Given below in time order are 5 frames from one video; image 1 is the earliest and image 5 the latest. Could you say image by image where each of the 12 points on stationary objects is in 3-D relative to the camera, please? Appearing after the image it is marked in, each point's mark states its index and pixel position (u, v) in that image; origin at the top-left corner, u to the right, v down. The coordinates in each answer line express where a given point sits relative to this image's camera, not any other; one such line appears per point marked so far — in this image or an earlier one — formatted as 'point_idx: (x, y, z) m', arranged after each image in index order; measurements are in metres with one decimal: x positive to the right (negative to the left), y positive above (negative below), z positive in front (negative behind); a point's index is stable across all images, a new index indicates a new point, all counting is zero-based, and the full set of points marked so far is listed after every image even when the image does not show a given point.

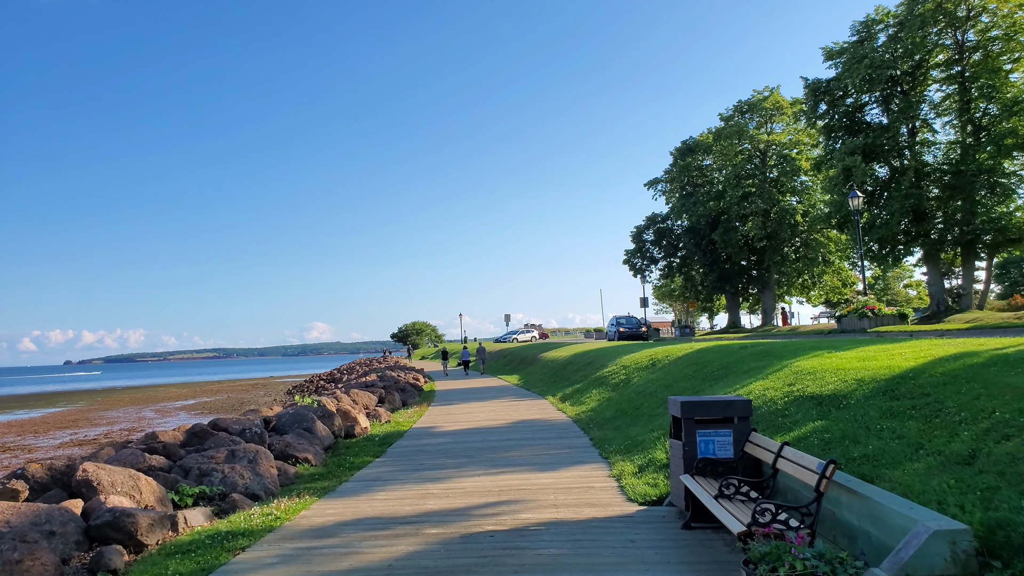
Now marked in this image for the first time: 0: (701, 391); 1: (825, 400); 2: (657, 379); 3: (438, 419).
0: (+3.3, -1.8, +11.6) m
1: (+3.4, -1.2, +7.1) m
2: (+3.2, -2.0, +14.8) m
3: (-1.8, -3.2, +16.5) m
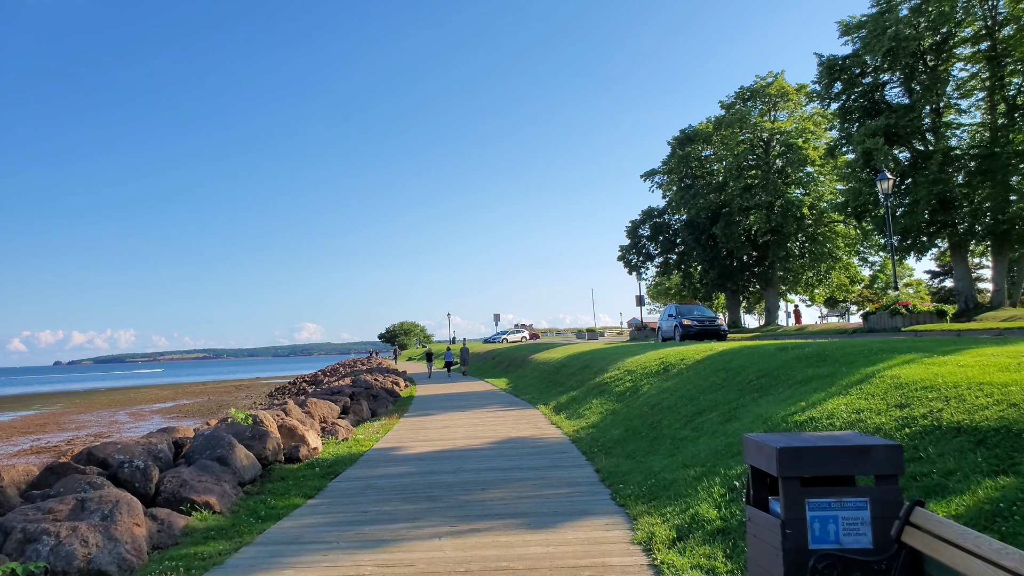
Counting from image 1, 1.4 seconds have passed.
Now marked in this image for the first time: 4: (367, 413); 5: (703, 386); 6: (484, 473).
0: (+3.0, -1.6, +8.8) m
1: (+3.2, -1.0, +4.4) m
2: (+2.9, -1.8, +12.0) m
3: (-2.2, -3.0, +13.7) m
4: (-3.9, -3.3, +17.7) m
5: (+3.2, -1.6, +11.0) m
6: (-0.4, -2.5, +9.1) m
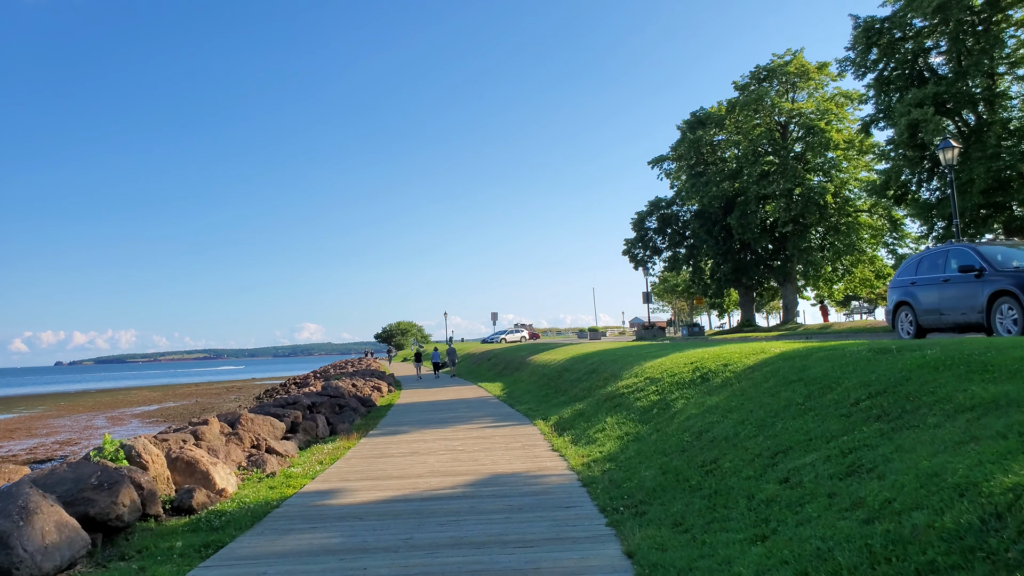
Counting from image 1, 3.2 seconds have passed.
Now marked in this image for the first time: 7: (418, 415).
0: (+2.9, -1.3, +5.4) m
1: (+3.0, -0.7, +0.9) m
2: (+2.7, -1.5, +8.6) m
3: (-2.4, -2.7, +10.2) m
4: (-4.0, -3.1, +14.2) m
5: (+3.0, -1.3, +7.5) m
6: (-0.6, -2.2, +5.6) m
7: (-2.5, -3.5, +18.1) m
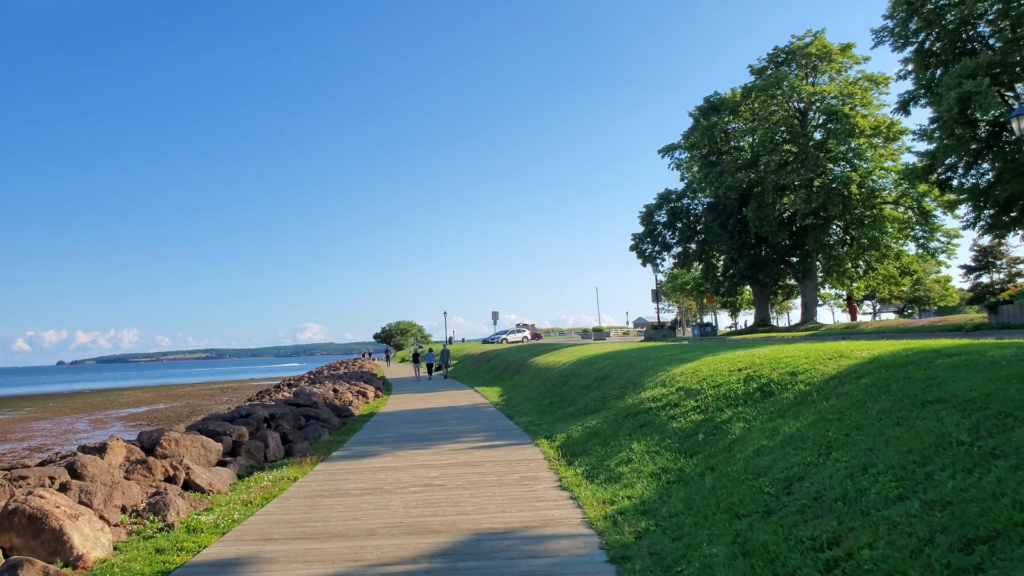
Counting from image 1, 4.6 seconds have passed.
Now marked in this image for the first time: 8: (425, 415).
0: (+2.8, -1.1, +2.6) m
1: (+2.9, -0.5, -1.9) m
2: (+2.7, -1.3, +5.8) m
3: (-2.4, -2.5, +7.4) m
4: (-4.1, -2.8, +11.4) m
5: (+2.9, -1.1, +4.7) m
6: (-0.7, -2.0, +2.8) m
7: (-2.6, -3.2, +15.4) m
8: (-2.4, -3.5, +18.2) m
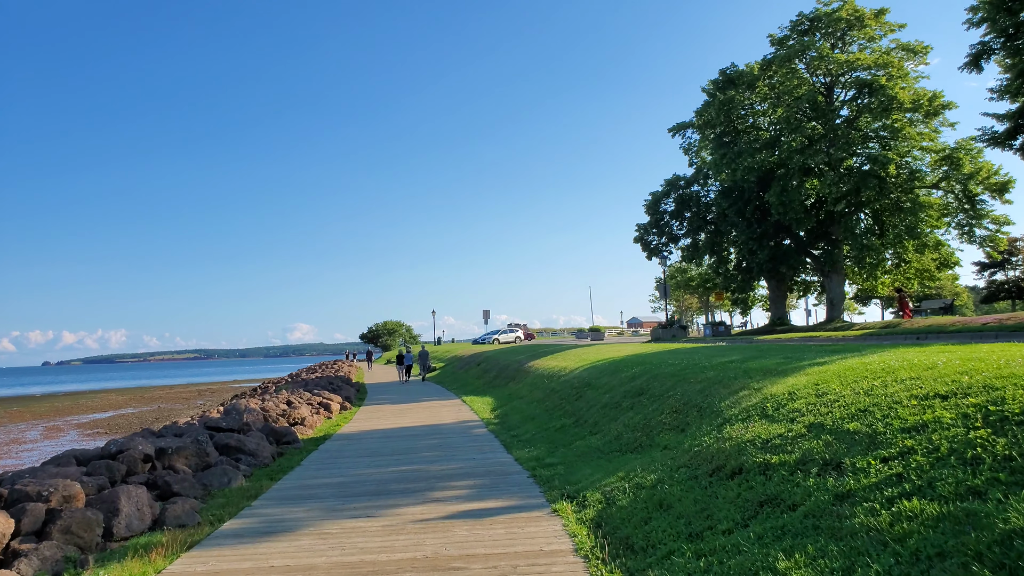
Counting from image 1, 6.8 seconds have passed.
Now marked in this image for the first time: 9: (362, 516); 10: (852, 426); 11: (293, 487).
0: (+2.9, -0.7, -1.8) m
1: (+3.1, -0.1, -6.3) m
2: (+2.8, -1.0, +1.3) m
3: (-2.3, -2.2, +2.9) m
4: (-4.1, -2.5, +6.9) m
5: (+3.0, -0.8, +0.3) m
6: (-0.5, -1.7, -1.7) m
7: (-2.6, -2.9, +10.8) m
8: (-2.5, -3.1, +13.7) m
9: (-1.6, -2.5, +7.5) m
10: (+2.7, -1.1, +5.4) m
11: (-3.0, -2.7, +9.1) m
